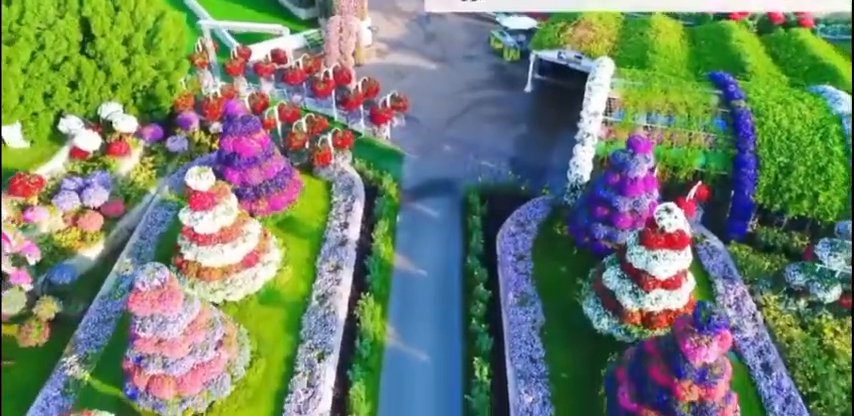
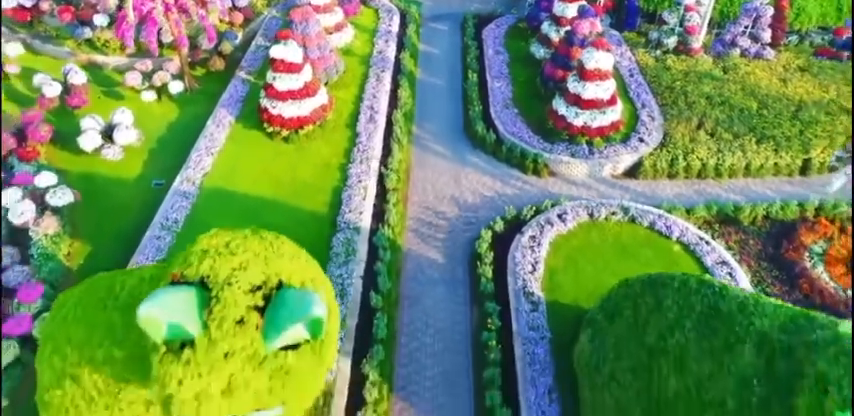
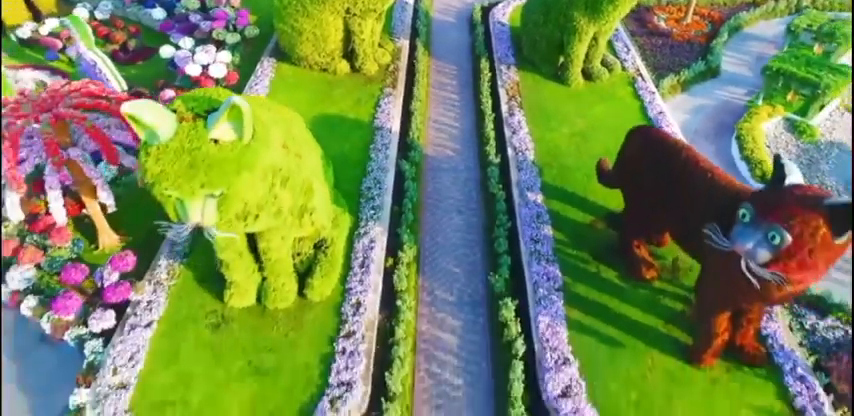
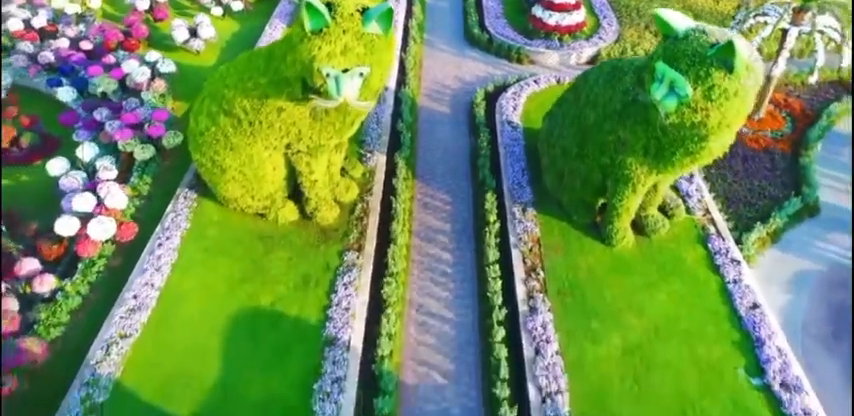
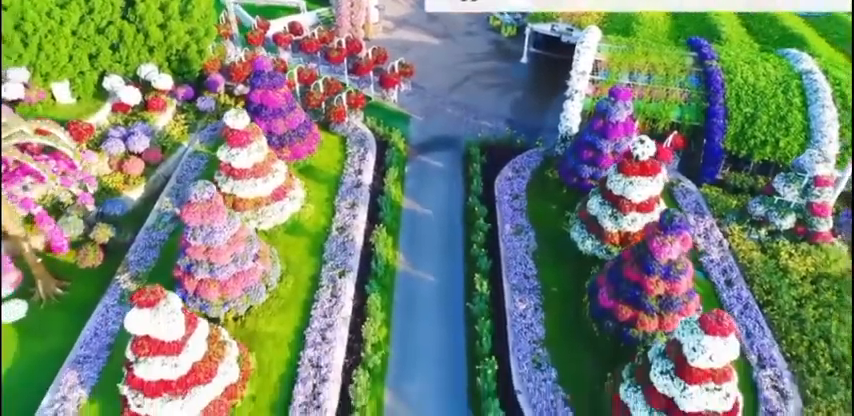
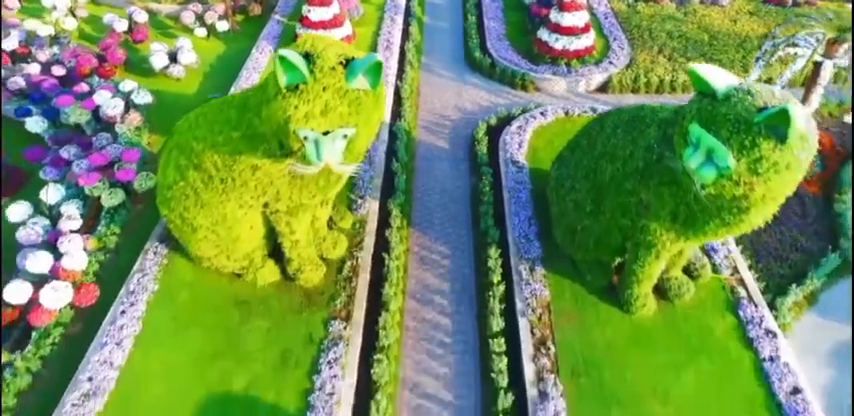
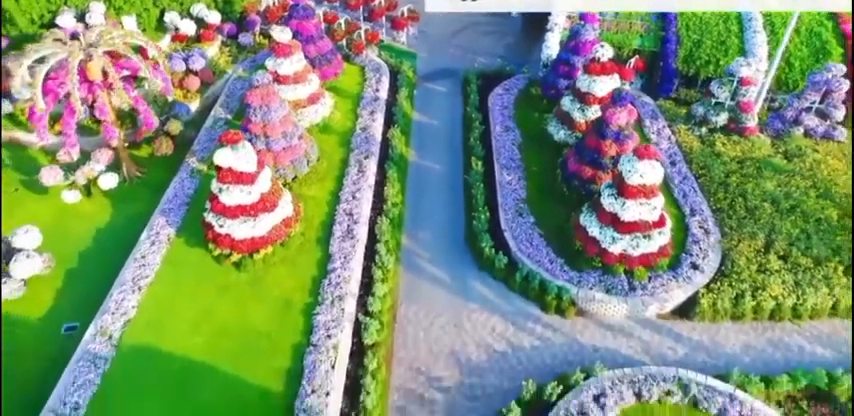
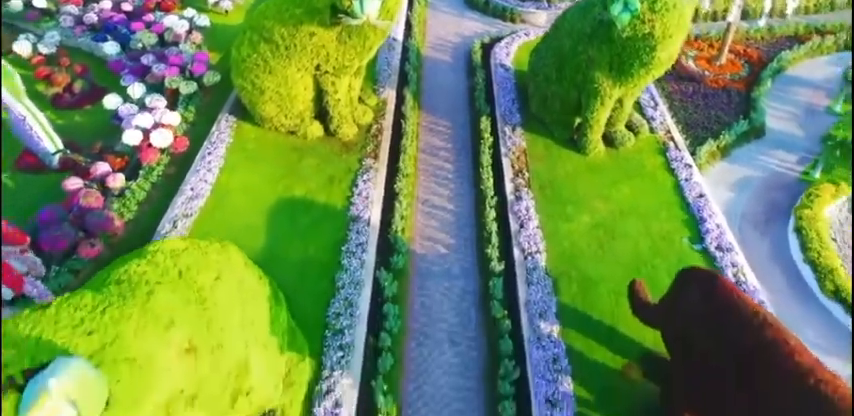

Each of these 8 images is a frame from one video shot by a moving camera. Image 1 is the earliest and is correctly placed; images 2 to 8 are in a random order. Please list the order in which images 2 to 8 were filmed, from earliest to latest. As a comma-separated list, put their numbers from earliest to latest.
5, 7, 2, 6, 4, 8, 3
